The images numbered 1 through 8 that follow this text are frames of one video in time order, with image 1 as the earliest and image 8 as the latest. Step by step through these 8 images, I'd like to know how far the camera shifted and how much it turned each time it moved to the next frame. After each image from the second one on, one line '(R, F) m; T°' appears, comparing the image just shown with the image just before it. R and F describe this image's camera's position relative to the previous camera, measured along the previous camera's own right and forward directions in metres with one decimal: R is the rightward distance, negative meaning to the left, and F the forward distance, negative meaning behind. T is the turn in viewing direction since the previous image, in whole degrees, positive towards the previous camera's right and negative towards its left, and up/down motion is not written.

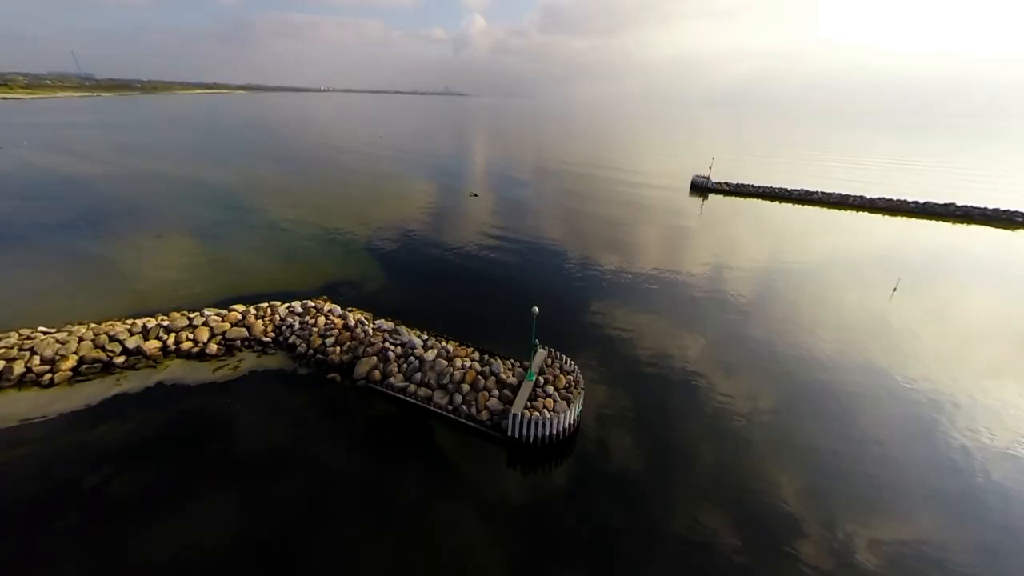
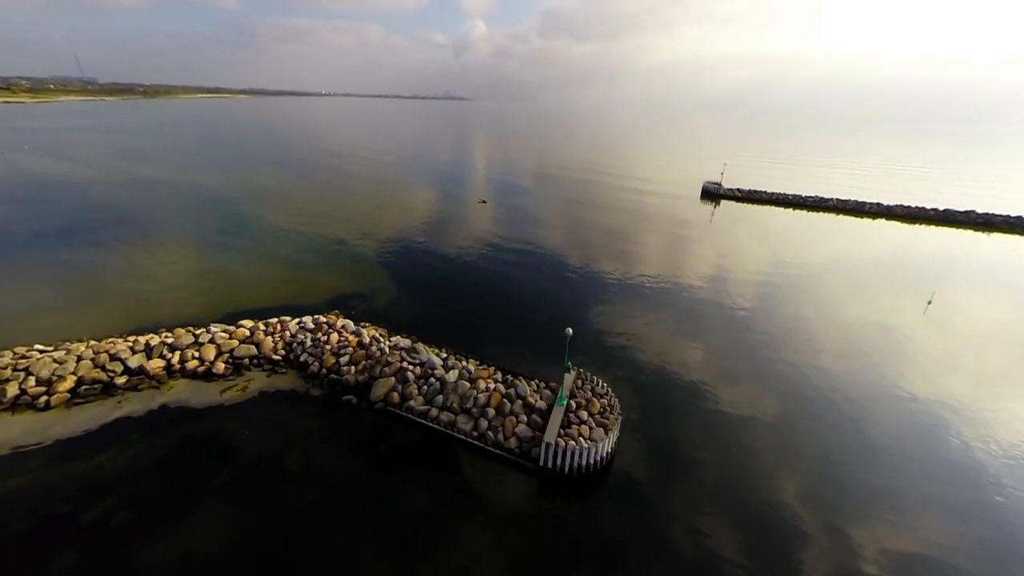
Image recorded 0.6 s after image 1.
(-1.0, +1.1) m; 0°
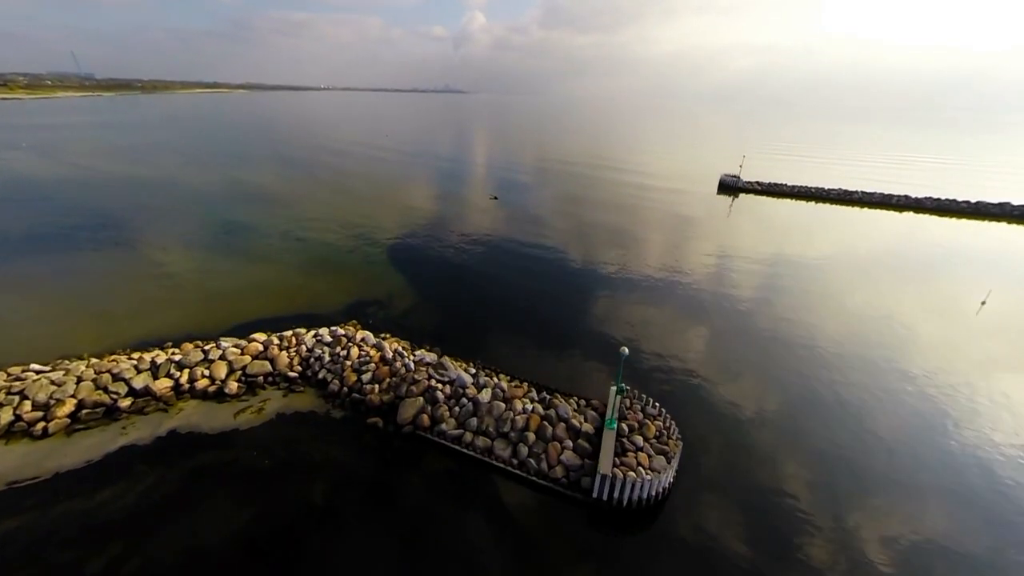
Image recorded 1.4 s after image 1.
(-1.3, +1.5) m; 0°
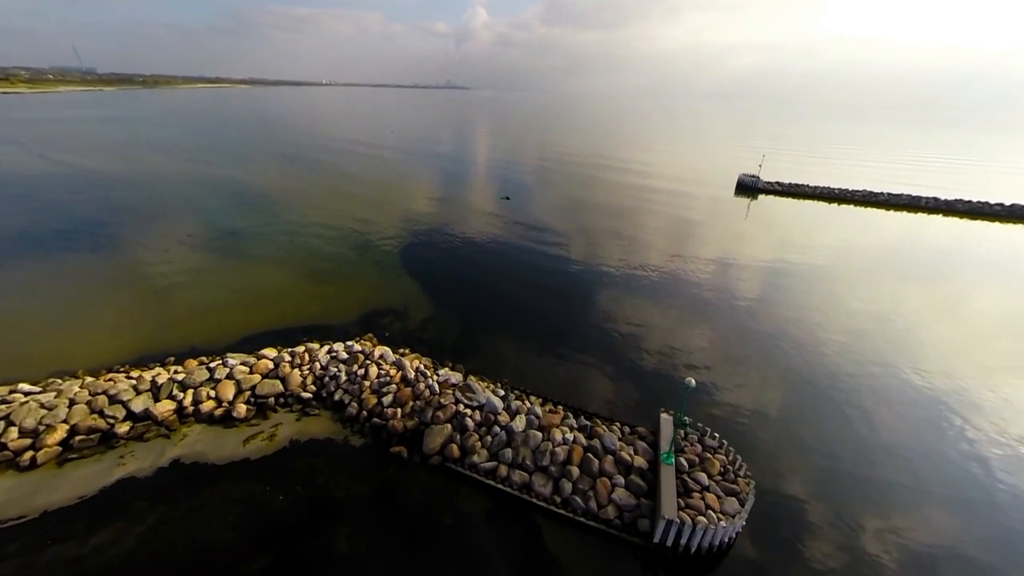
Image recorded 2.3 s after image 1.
(-1.2, +1.5) m; 0°
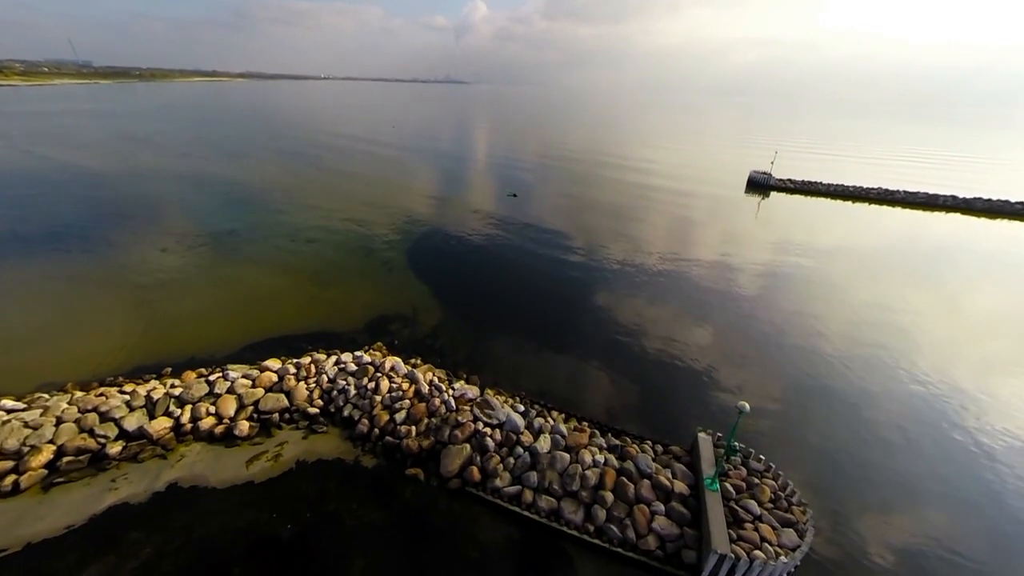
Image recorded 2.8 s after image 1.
(-0.8, +1.1) m; 0°
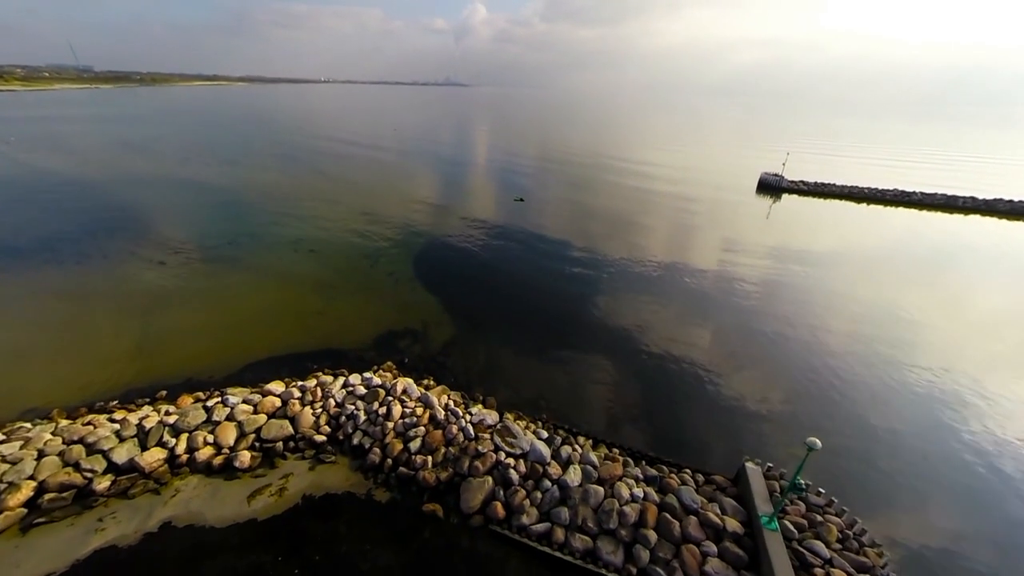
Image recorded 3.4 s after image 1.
(-0.7, +1.1) m; 0°
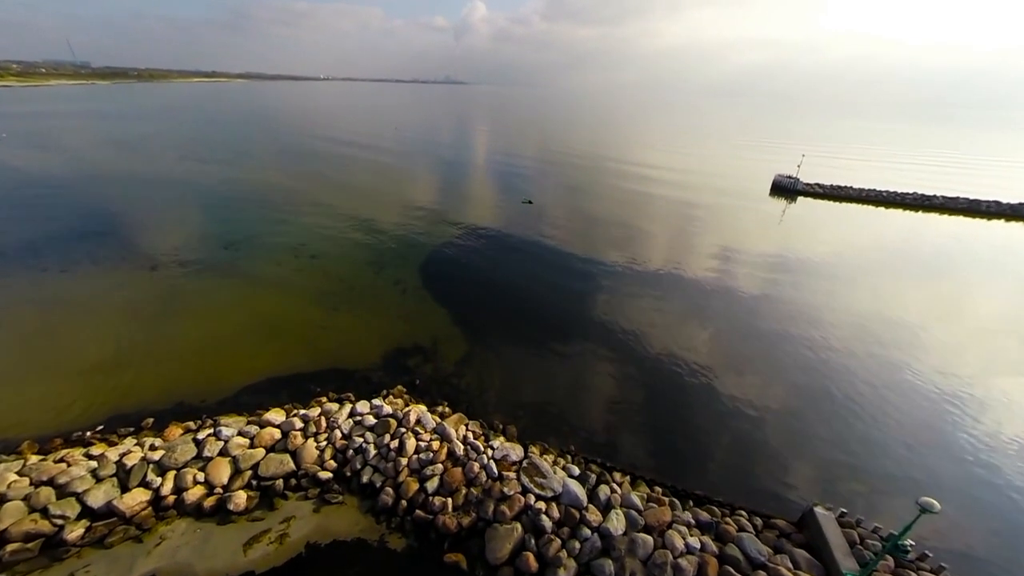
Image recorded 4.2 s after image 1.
(-0.8, +1.5) m; 0°
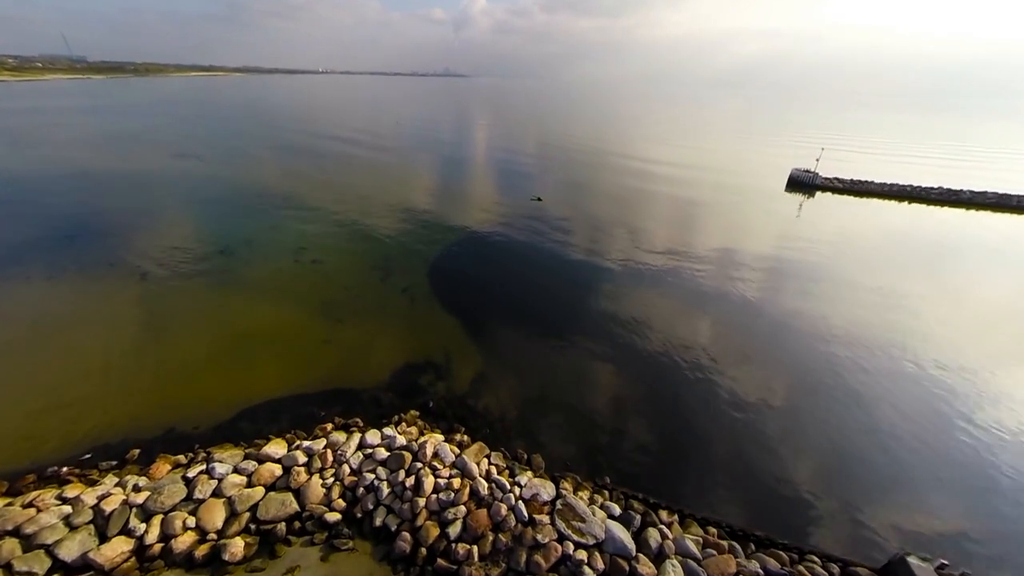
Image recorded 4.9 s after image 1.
(-0.8, +1.5) m; 0°
